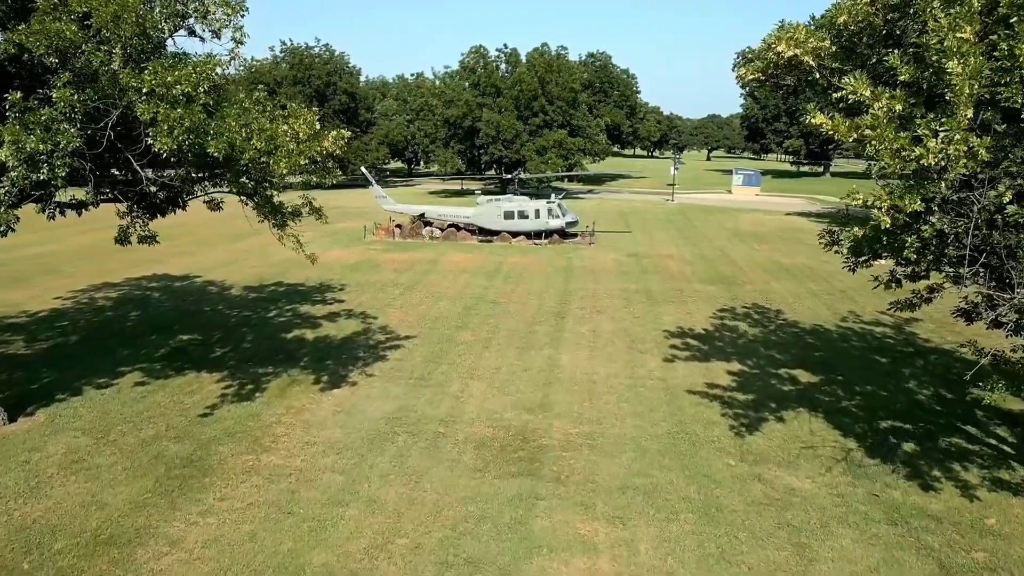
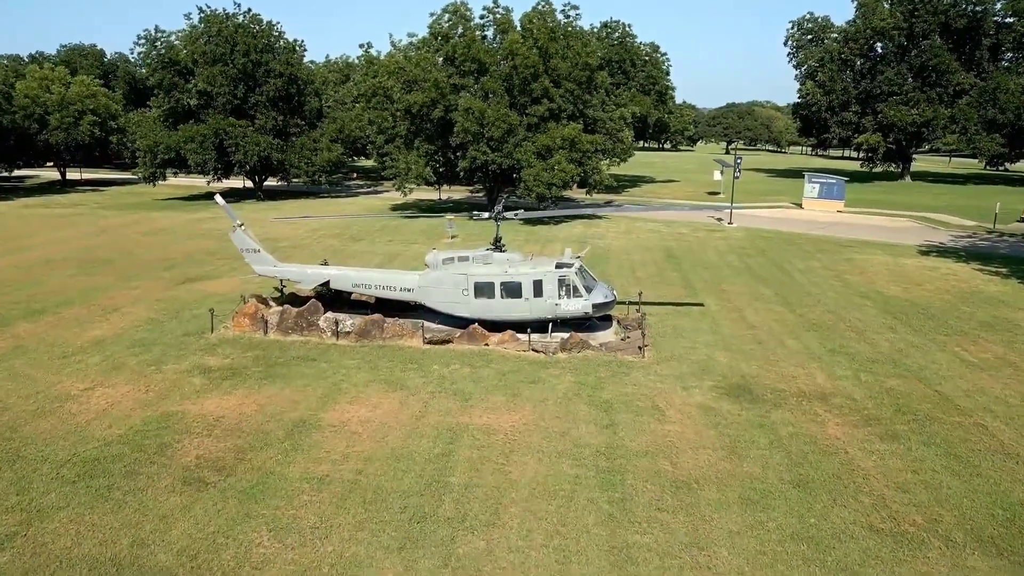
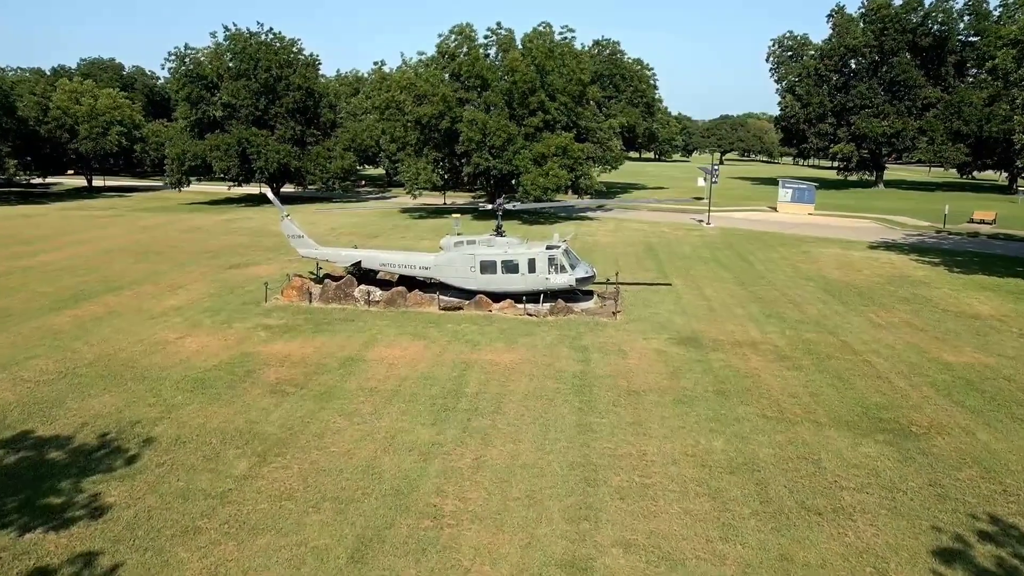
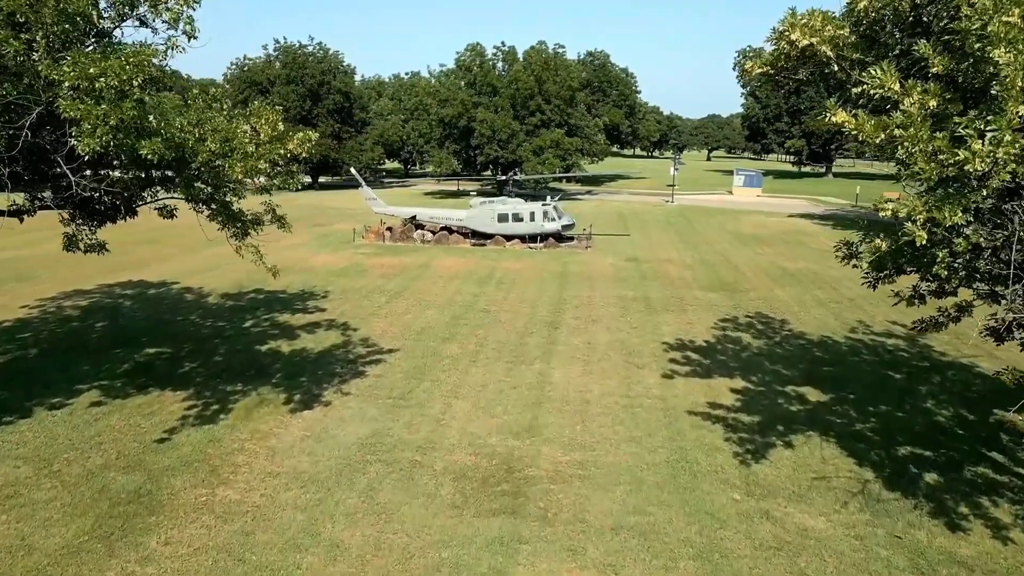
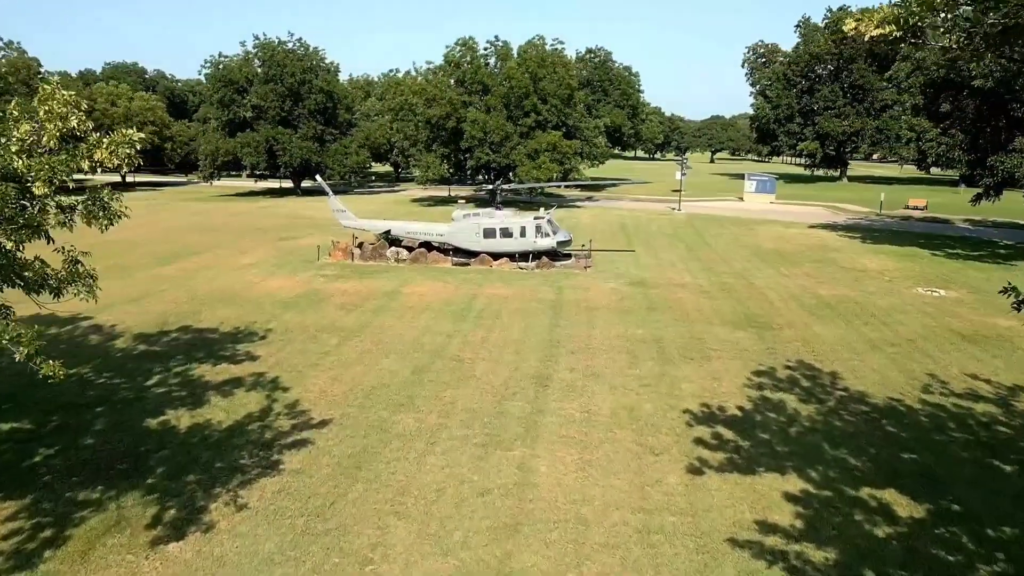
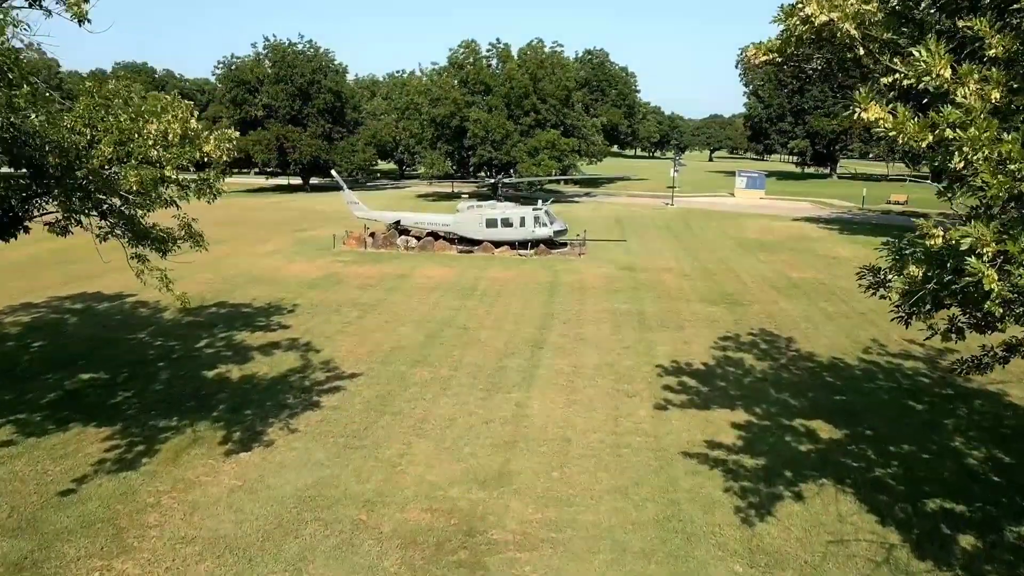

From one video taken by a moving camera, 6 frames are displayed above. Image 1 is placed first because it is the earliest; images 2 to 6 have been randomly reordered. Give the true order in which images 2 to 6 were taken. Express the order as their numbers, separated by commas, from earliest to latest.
4, 6, 5, 3, 2
